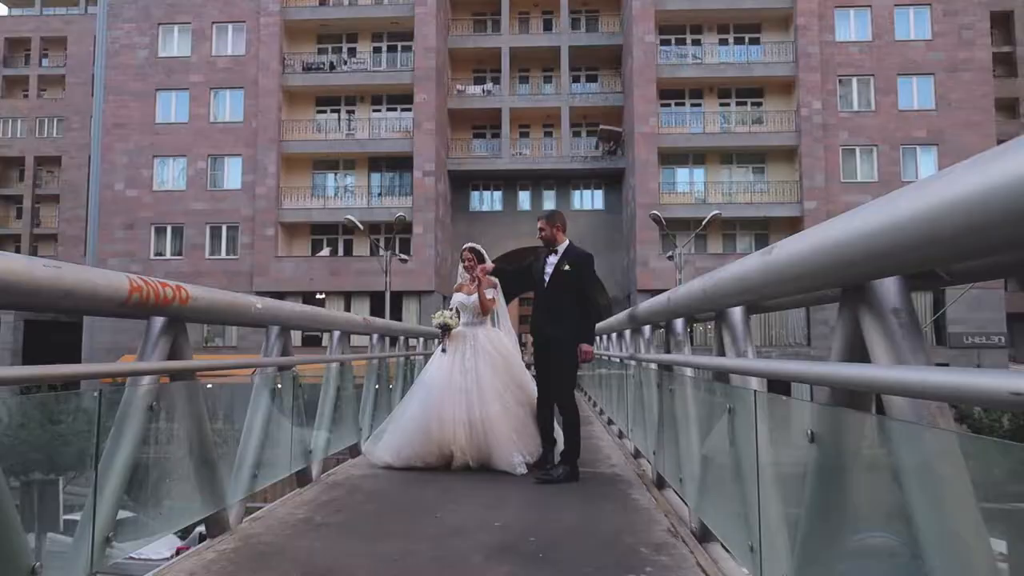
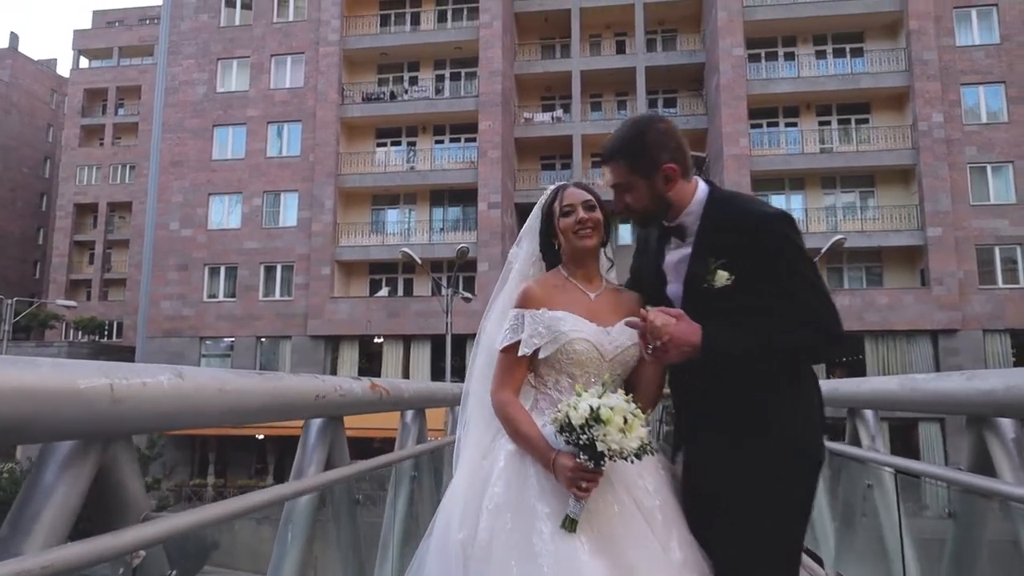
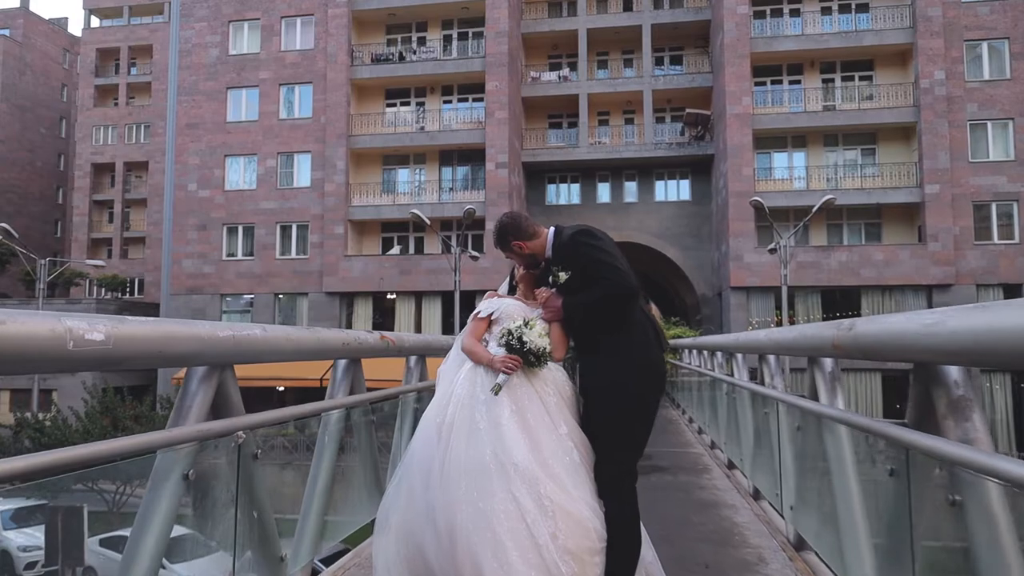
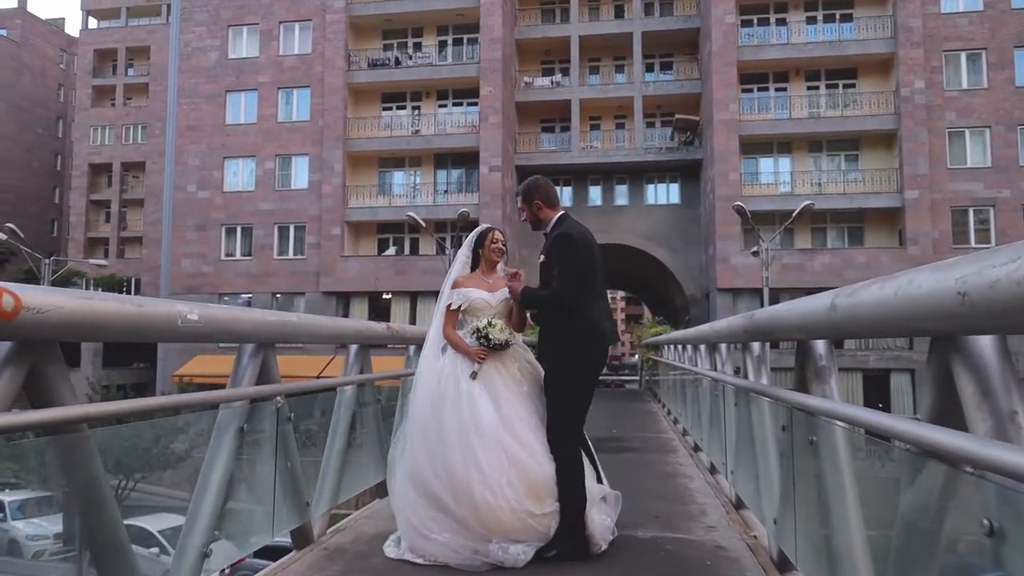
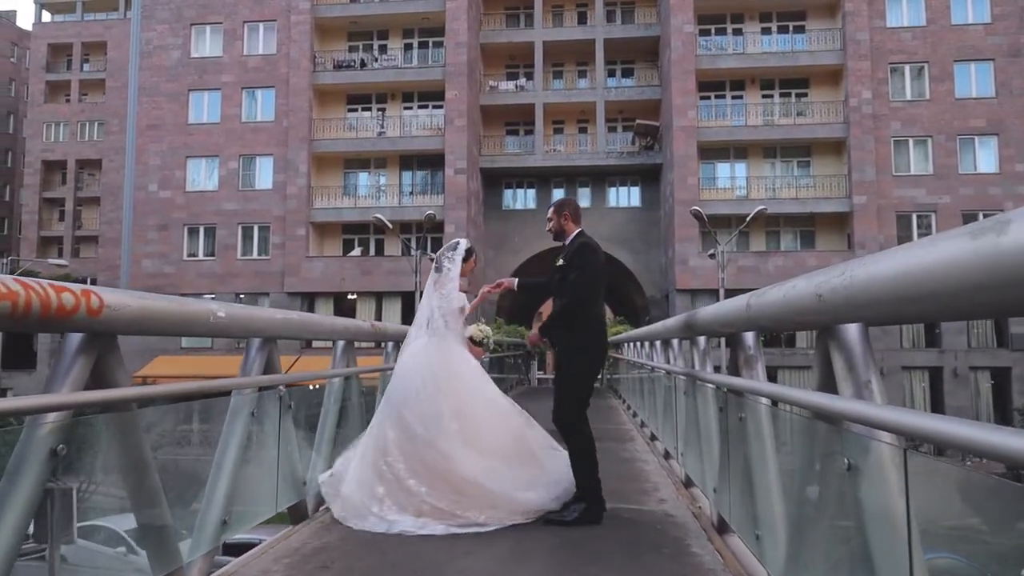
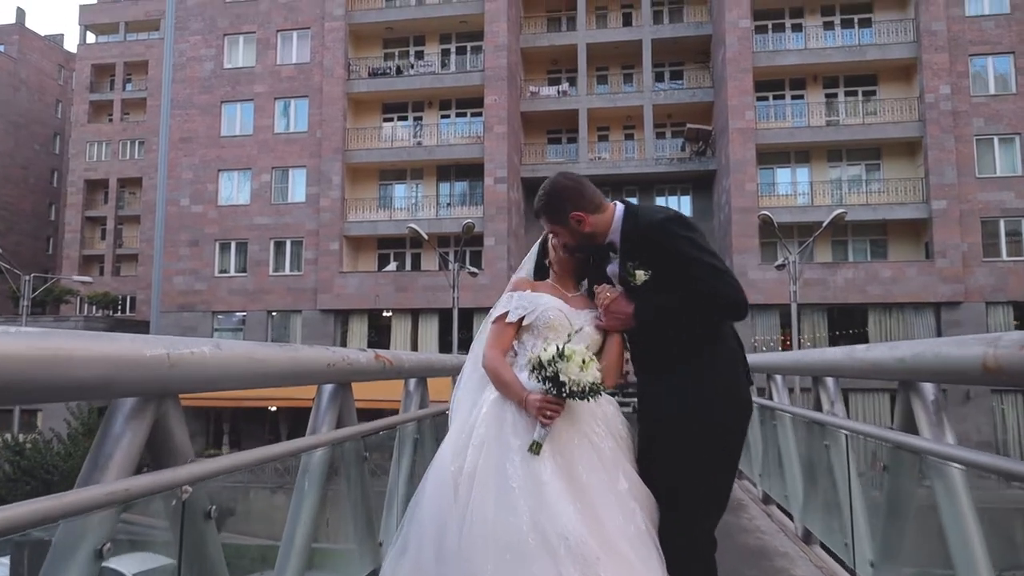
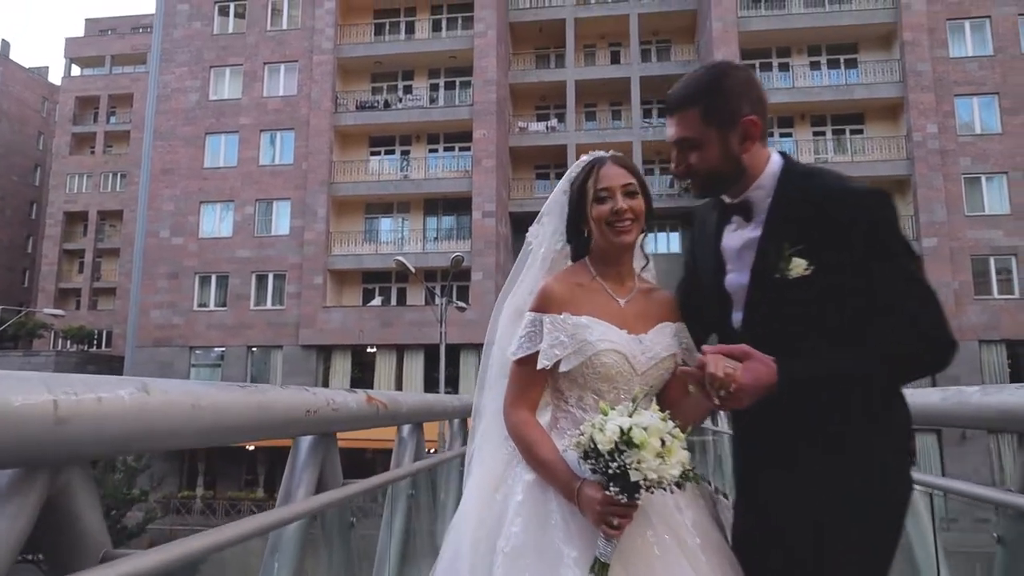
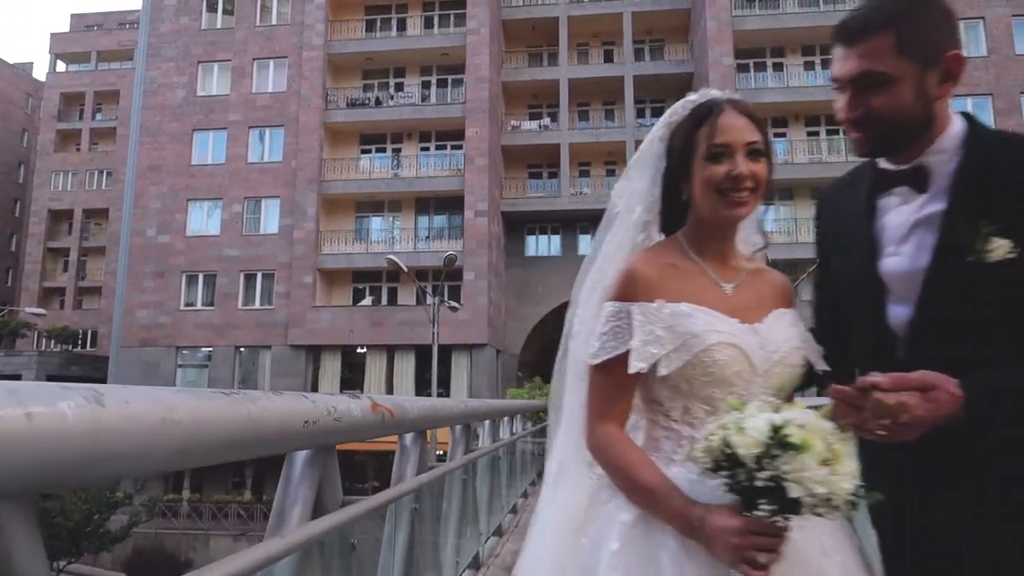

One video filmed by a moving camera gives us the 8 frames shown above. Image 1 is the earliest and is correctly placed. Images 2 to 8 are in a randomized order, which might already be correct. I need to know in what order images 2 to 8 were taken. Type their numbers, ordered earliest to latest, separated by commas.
5, 4, 3, 6, 2, 7, 8
